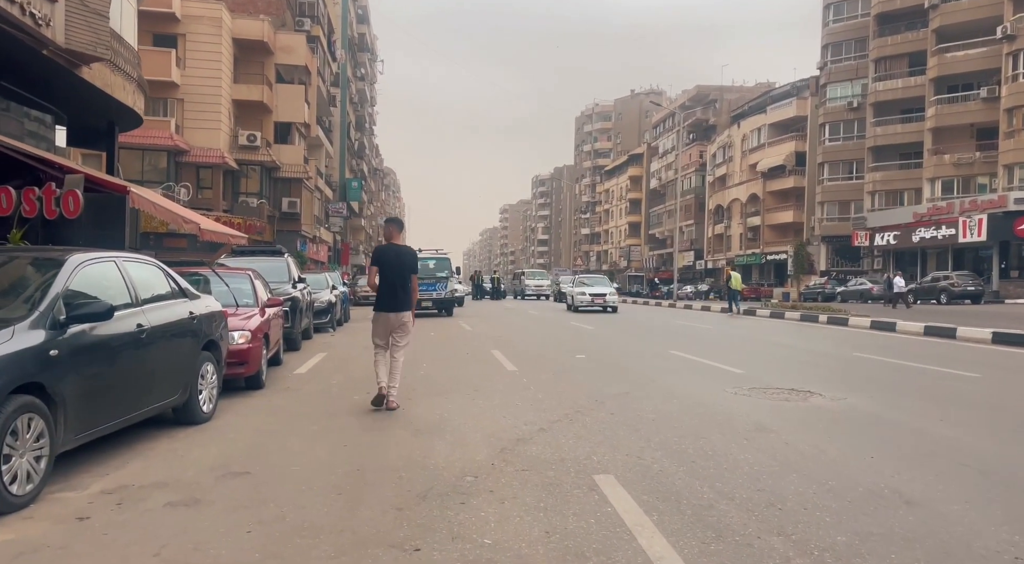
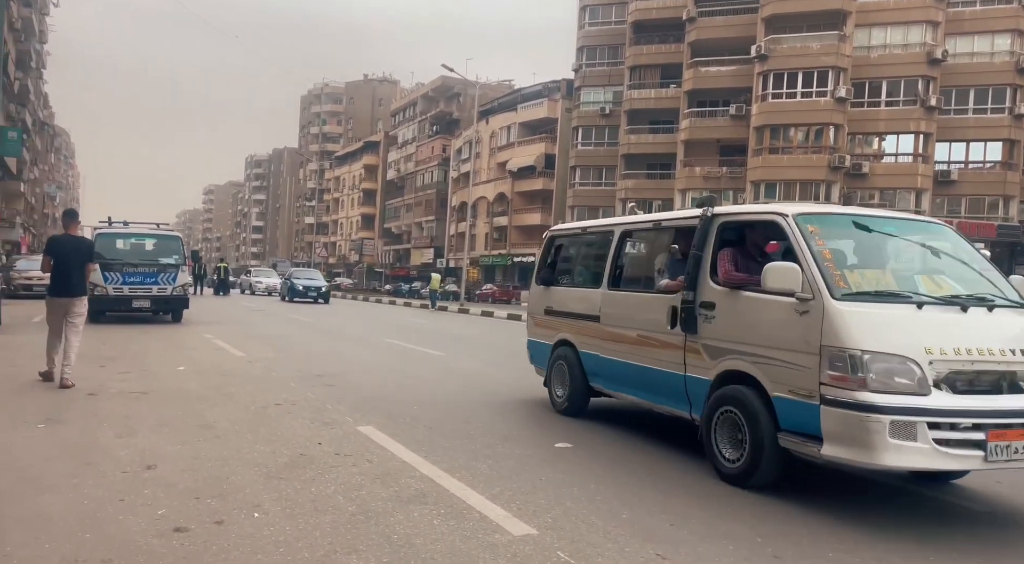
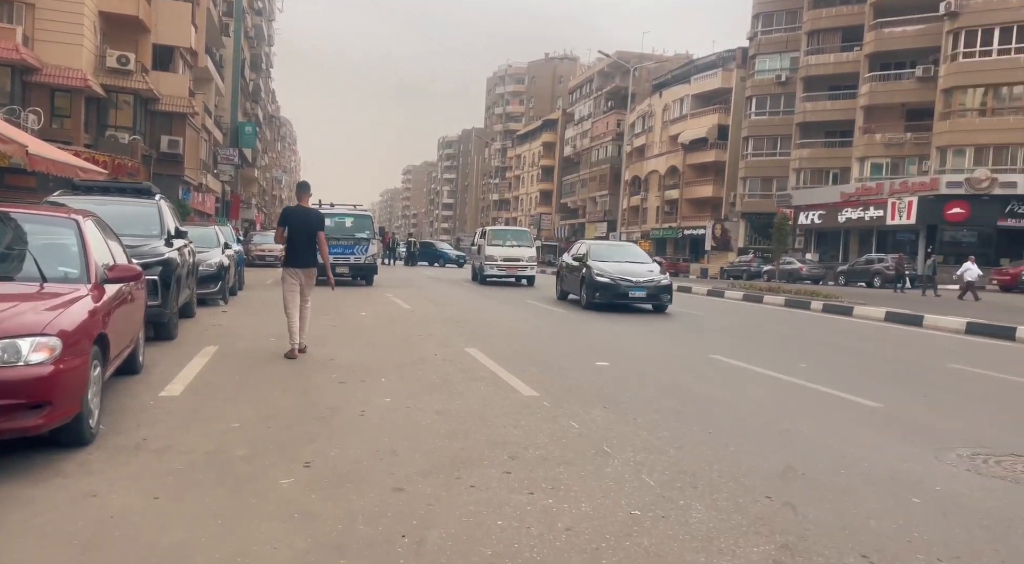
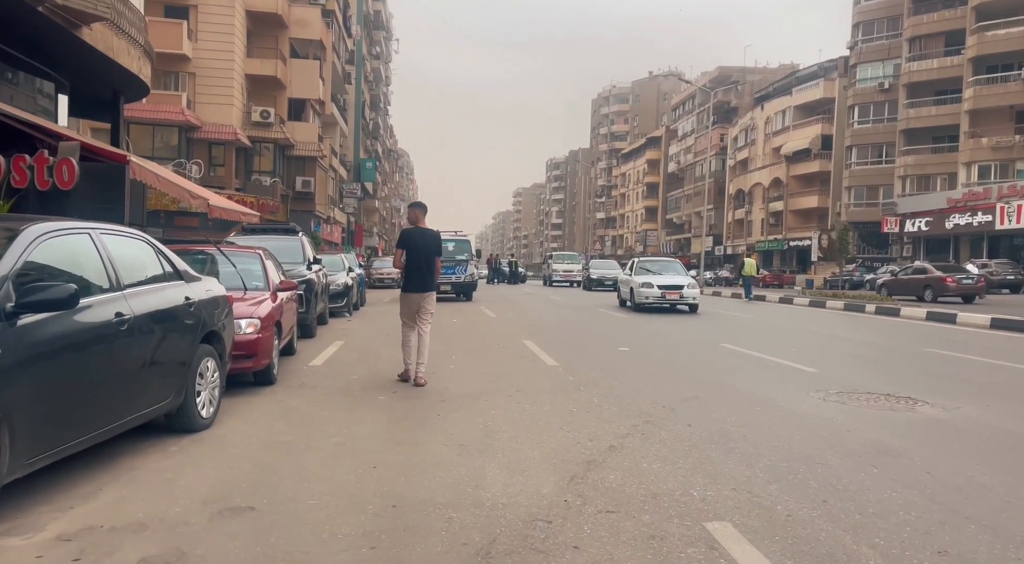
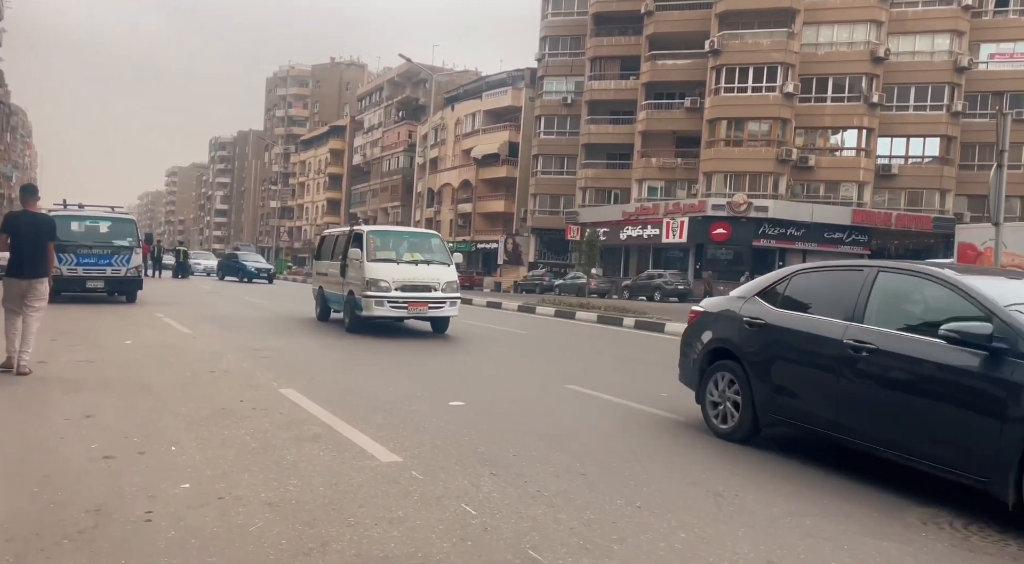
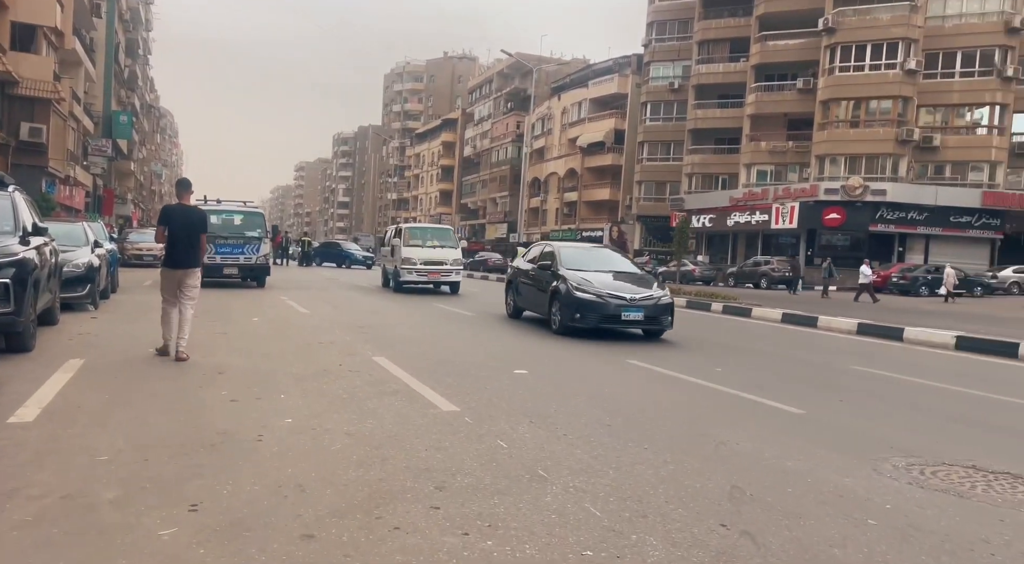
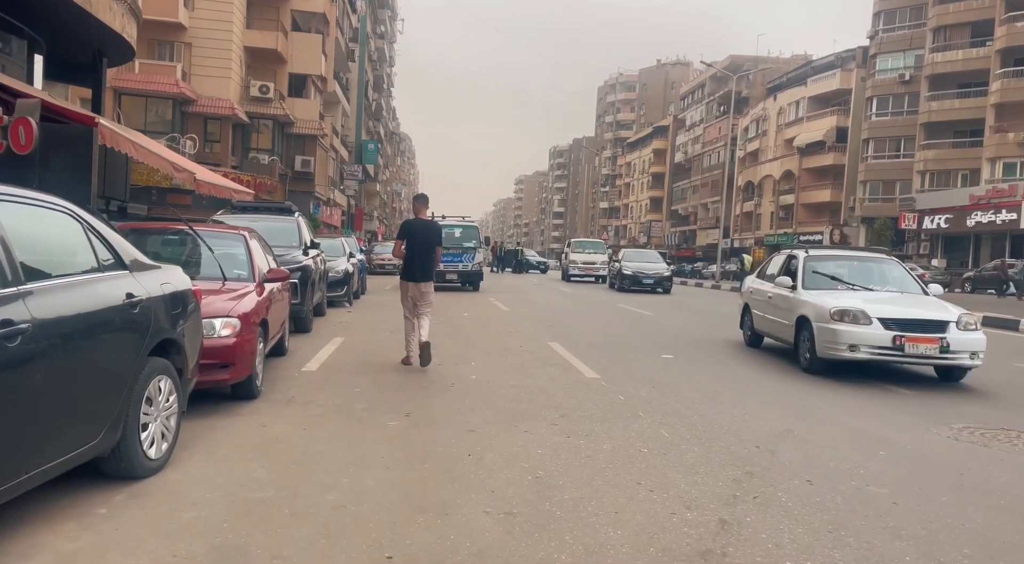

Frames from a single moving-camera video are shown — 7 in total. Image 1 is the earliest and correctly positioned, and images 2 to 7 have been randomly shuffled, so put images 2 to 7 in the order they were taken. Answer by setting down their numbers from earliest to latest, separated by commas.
4, 7, 3, 6, 5, 2
